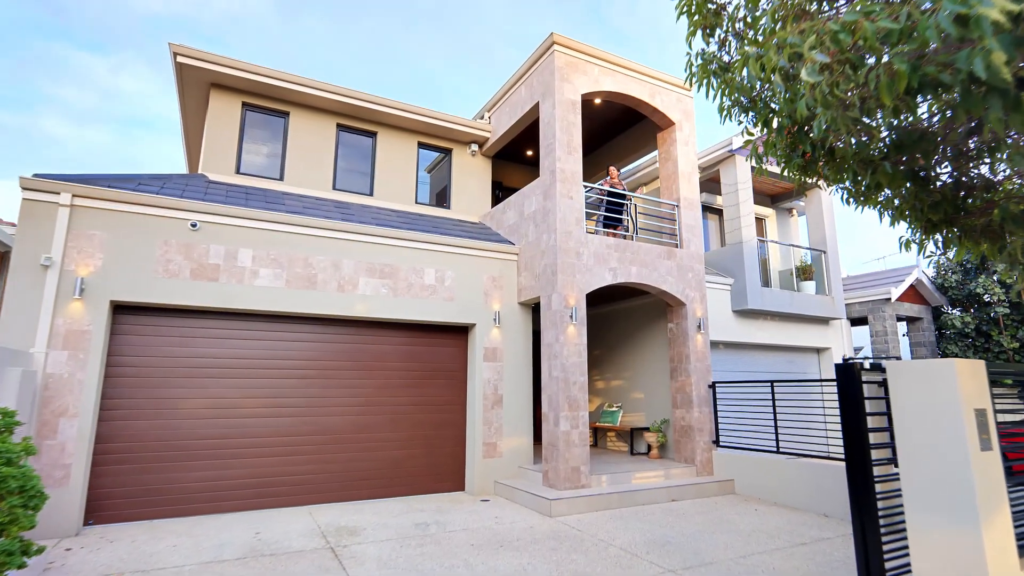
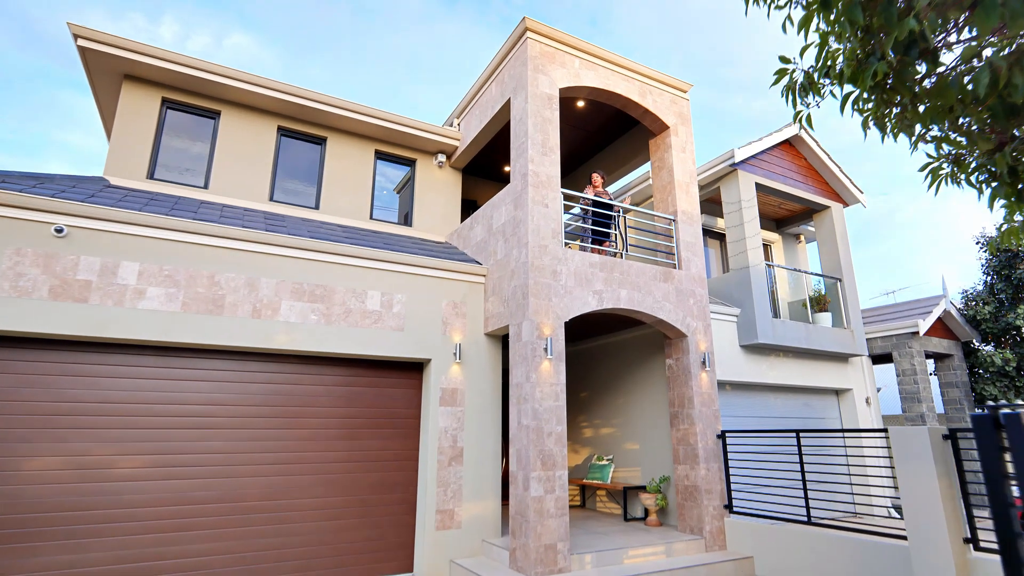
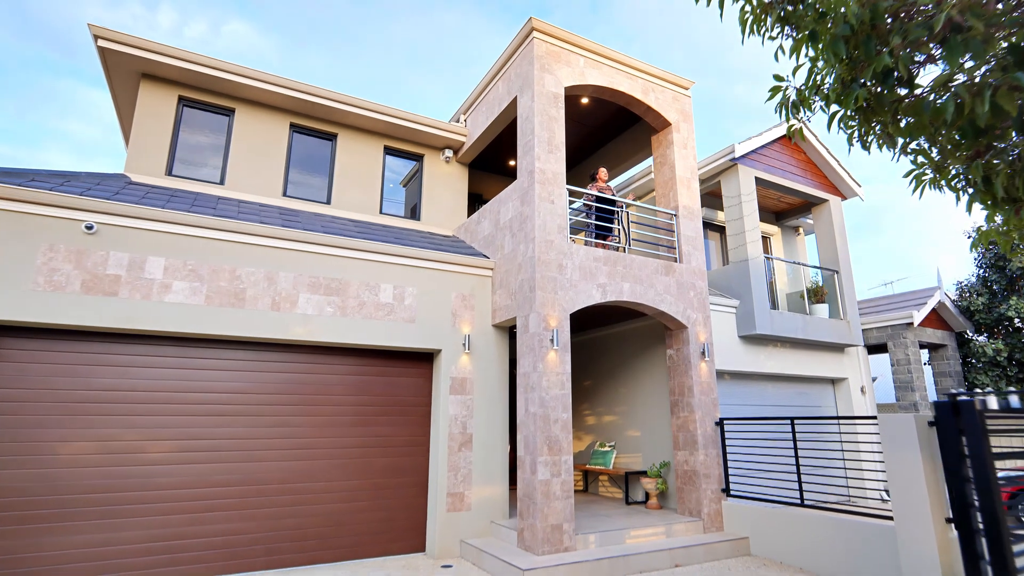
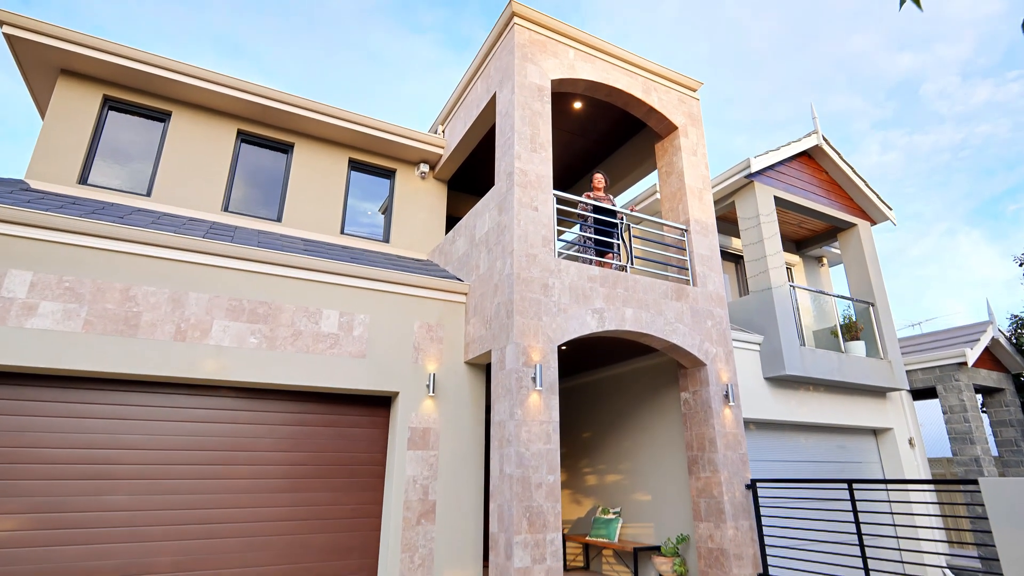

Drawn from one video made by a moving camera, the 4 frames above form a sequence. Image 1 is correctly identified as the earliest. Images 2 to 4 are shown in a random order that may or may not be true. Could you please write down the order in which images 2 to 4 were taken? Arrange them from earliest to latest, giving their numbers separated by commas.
3, 2, 4
